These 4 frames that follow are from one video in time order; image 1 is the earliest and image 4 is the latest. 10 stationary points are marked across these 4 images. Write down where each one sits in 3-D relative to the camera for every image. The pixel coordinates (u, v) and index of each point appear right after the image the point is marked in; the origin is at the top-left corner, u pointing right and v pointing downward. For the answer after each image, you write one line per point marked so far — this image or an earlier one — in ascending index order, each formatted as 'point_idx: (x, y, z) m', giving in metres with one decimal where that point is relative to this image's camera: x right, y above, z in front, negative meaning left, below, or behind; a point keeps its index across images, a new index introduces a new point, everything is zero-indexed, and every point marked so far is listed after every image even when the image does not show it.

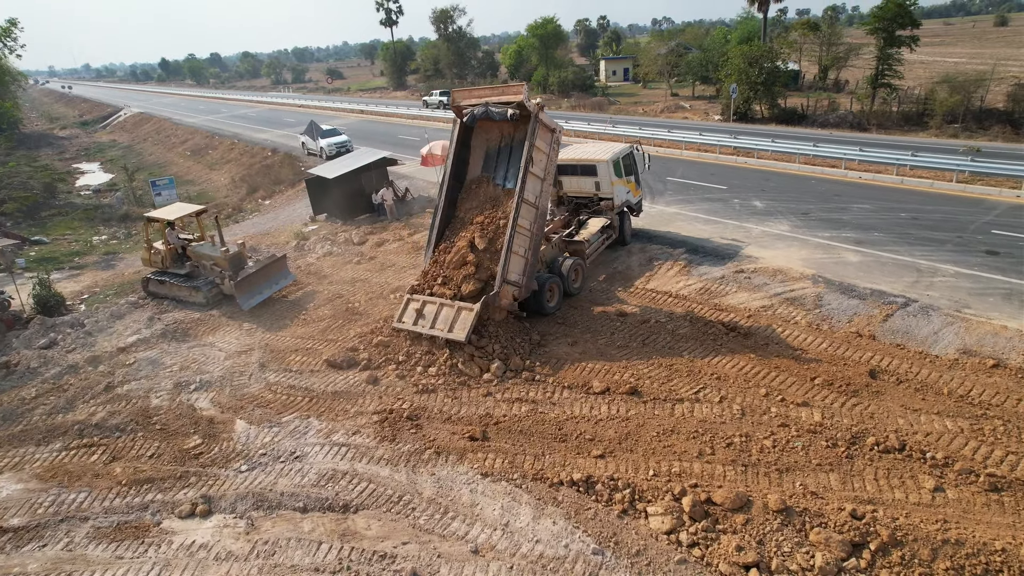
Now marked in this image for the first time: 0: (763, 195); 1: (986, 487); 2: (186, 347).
0: (+8.0, +3.0, +18.3) m
1: (+4.7, -1.9, +5.6) m
2: (-6.0, -1.1, +10.5) m
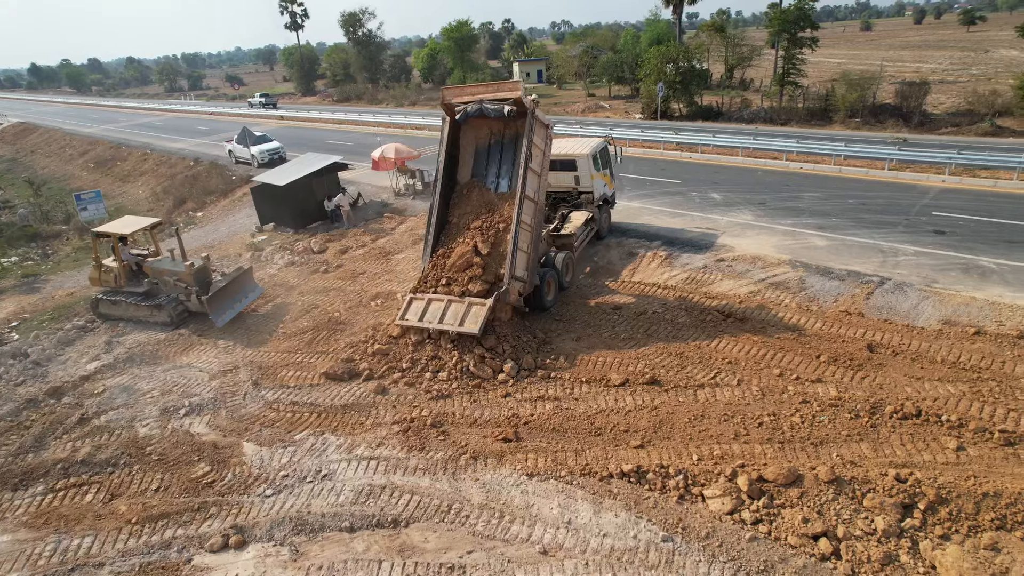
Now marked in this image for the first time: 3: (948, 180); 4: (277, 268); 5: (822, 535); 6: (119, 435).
0: (+6.8, +3.4, +19.0) m
1: (+5.2, -1.6, +6.0) m
2: (-6.0, -1.4, +9.7) m
3: (+13.5, +3.4, +17.7) m
4: (-6.6, +0.6, +16.1) m
5: (+2.8, -2.2, +5.1) m
6: (-5.3, -2.0, +7.7) m
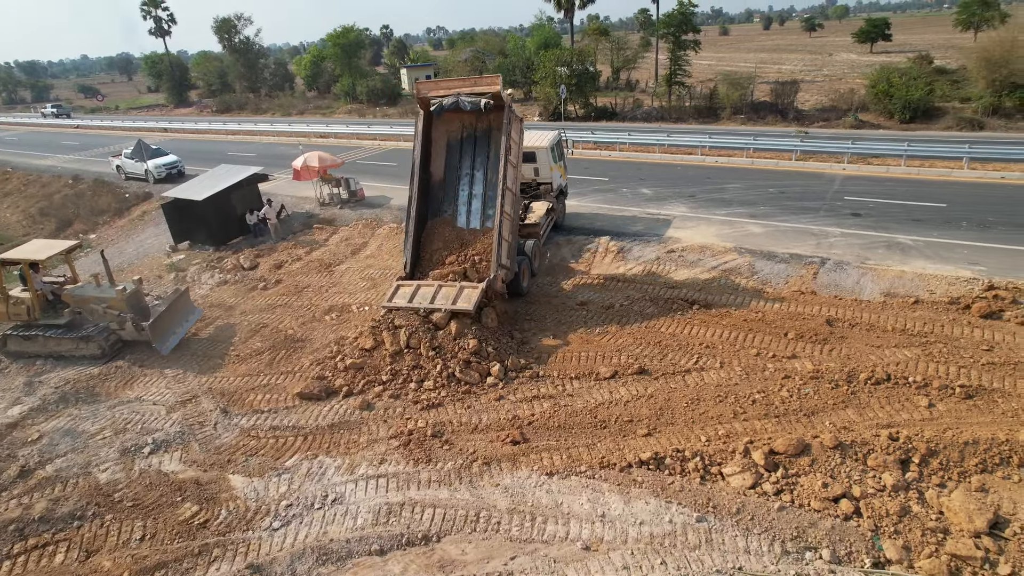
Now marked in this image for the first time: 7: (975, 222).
0: (+4.7, +3.6, +19.9) m
1: (+5.4, -1.3, +6.8) m
2: (-6.2, -1.8, +8.7) m
3: (+11.5, +4.1, +19.5) m
4: (-8.0, 0.0, +15.0) m
5: (+3.1, -2.0, +5.4) m
6: (-5.2, -2.4, +6.8) m
7: (+10.5, +1.5, +13.0) m
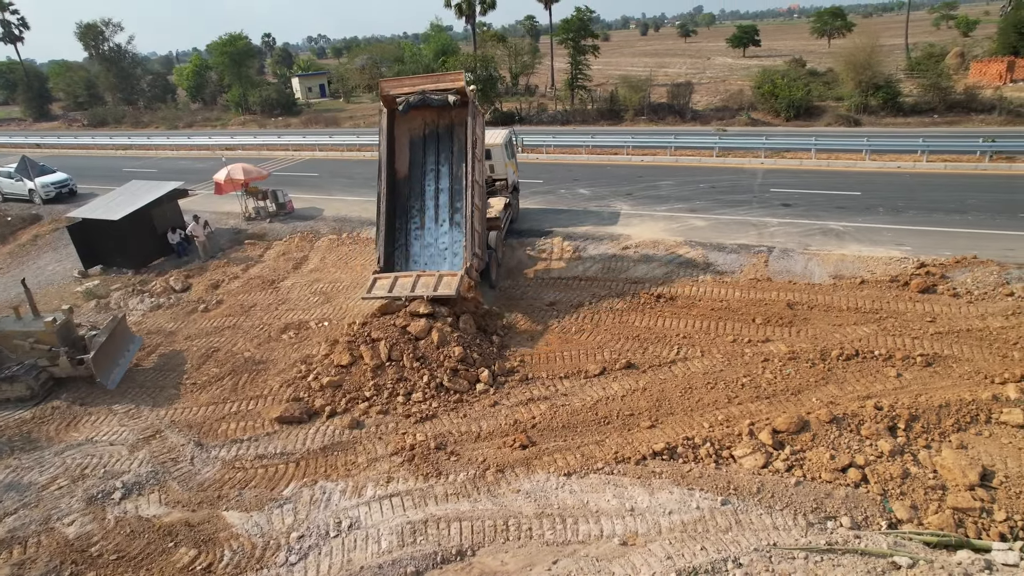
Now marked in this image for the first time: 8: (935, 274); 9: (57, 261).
0: (+2.6, +3.7, +20.3) m
1: (+5.4, -1.0, +7.5) m
2: (-6.3, -2.3, +7.8) m
3: (+9.4, +4.6, +21.0) m
4: (-9.0, -0.6, +13.7) m
5: (+3.4, -1.8, +5.8) m
6: (-5.0, -2.7, +6.0) m
7: (+9.5, +2.0, +14.3) m
8: (+7.3, +0.2, +9.9) m
9: (-15.4, +1.0, +19.6) m
